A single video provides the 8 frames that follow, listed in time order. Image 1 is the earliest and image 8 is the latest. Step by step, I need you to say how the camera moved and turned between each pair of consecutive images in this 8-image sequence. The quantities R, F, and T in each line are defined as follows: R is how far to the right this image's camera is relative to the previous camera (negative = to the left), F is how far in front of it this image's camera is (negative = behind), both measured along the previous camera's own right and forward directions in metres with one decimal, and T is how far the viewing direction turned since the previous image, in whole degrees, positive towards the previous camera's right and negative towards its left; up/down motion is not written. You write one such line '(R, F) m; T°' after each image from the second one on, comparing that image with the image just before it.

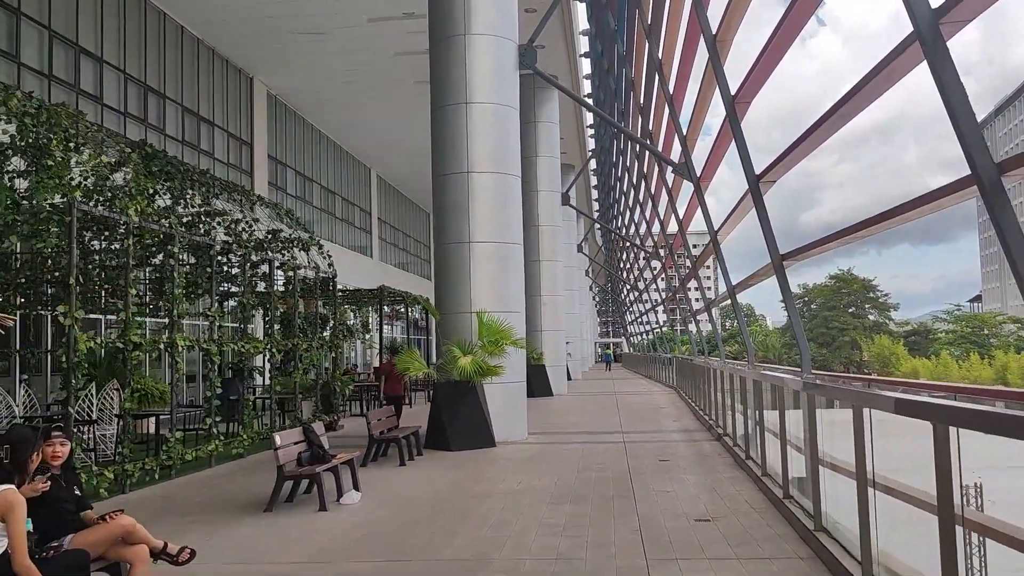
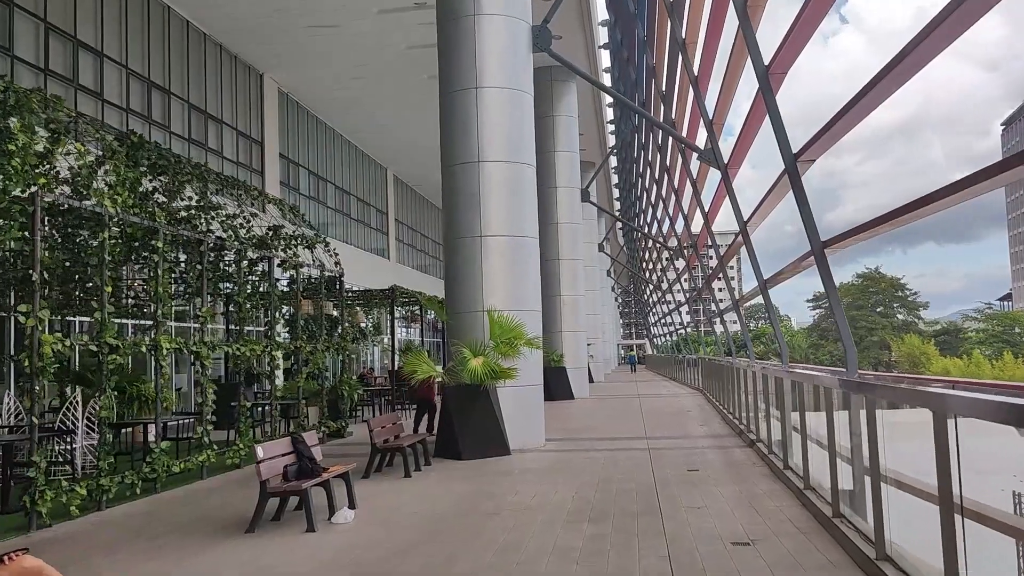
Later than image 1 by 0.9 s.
(+0.1, +0.8) m; -1°
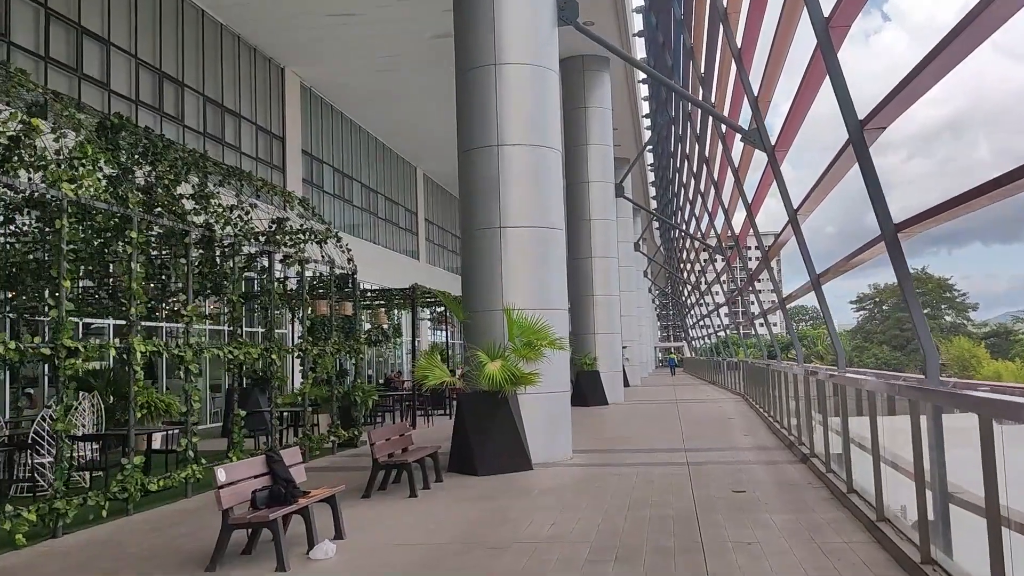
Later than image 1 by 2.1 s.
(+0.2, +1.0) m; -2°
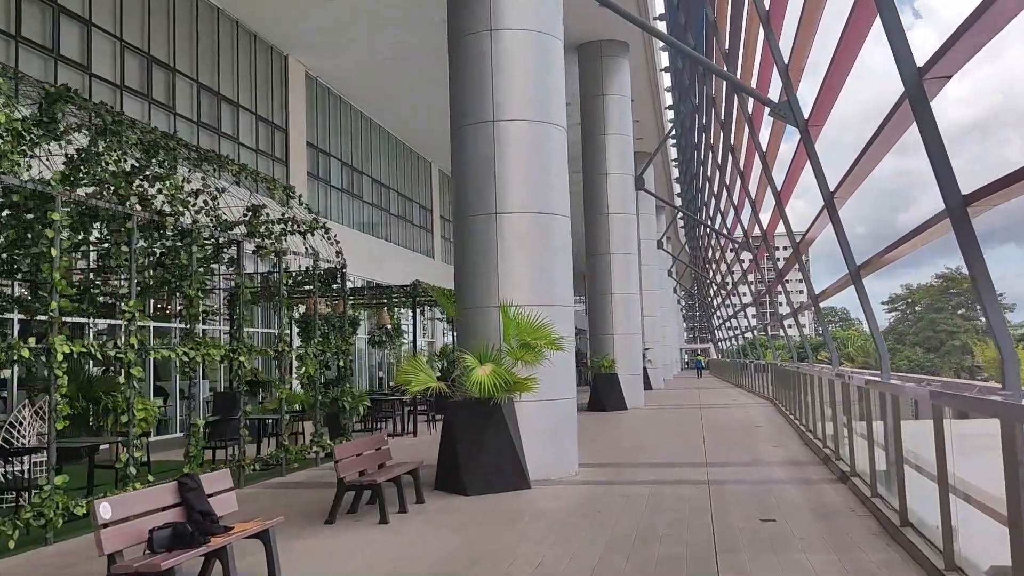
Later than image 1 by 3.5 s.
(+0.3, +1.1) m; -2°
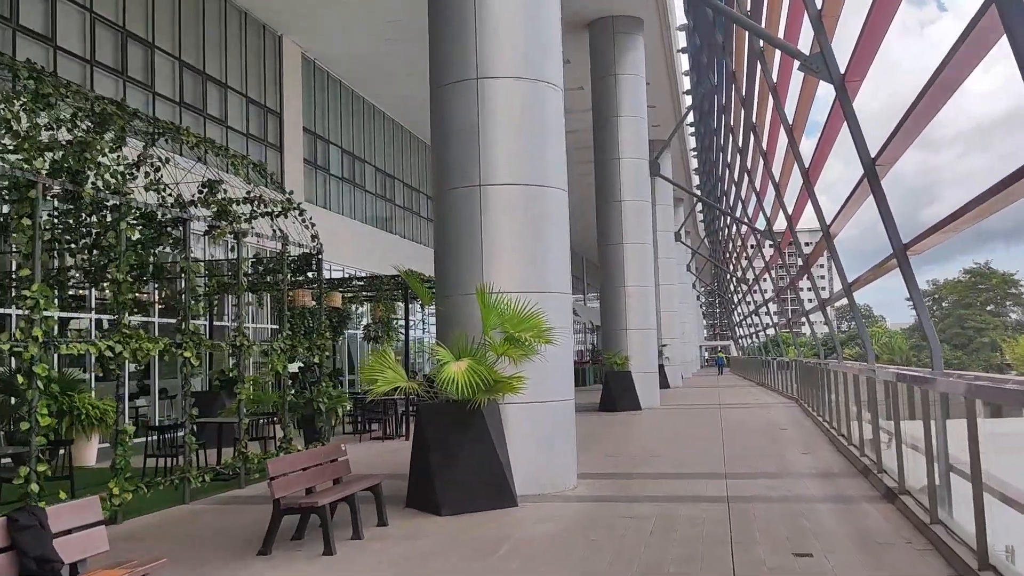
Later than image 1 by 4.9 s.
(+0.3, +1.2) m; -1°
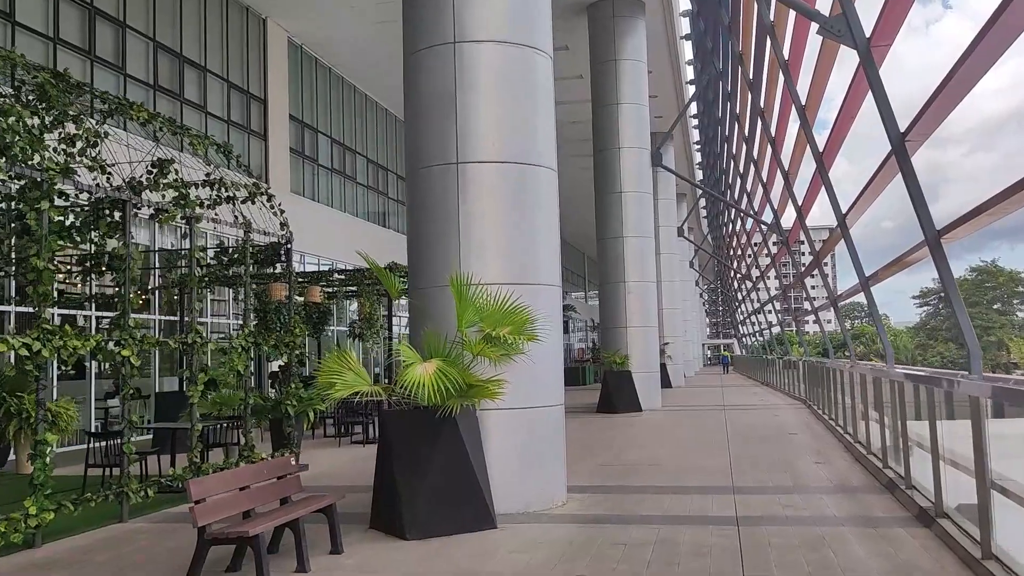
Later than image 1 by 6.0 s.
(+0.2, +0.9) m; 0°
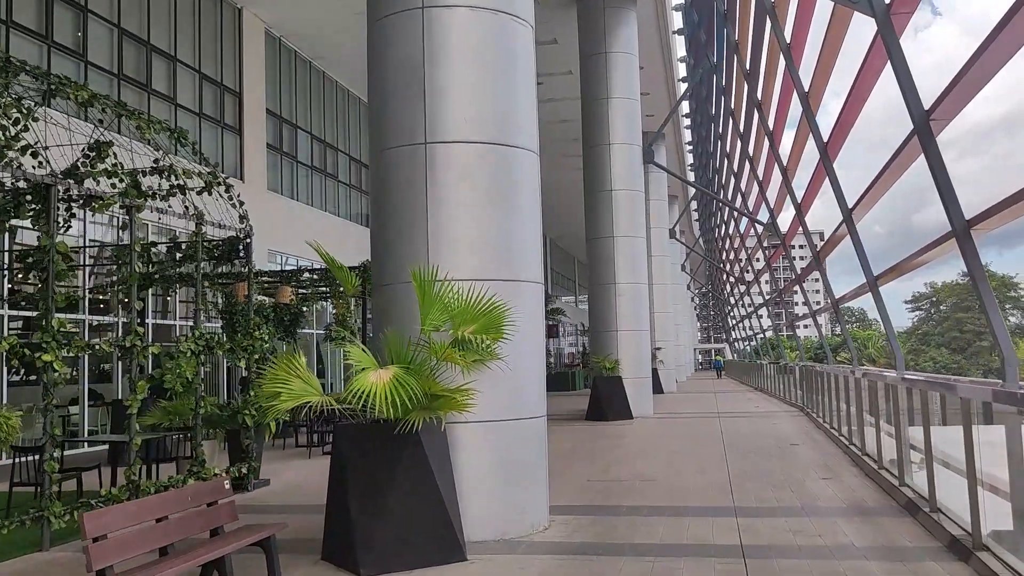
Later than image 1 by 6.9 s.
(+0.1, +0.8) m; +1°
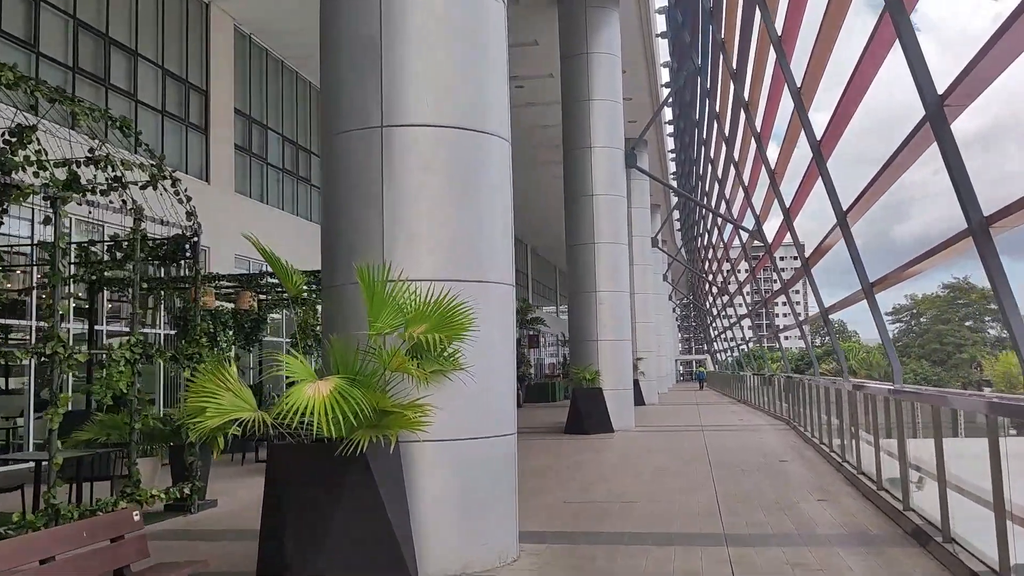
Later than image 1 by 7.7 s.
(+0.1, +0.7) m; +1°
